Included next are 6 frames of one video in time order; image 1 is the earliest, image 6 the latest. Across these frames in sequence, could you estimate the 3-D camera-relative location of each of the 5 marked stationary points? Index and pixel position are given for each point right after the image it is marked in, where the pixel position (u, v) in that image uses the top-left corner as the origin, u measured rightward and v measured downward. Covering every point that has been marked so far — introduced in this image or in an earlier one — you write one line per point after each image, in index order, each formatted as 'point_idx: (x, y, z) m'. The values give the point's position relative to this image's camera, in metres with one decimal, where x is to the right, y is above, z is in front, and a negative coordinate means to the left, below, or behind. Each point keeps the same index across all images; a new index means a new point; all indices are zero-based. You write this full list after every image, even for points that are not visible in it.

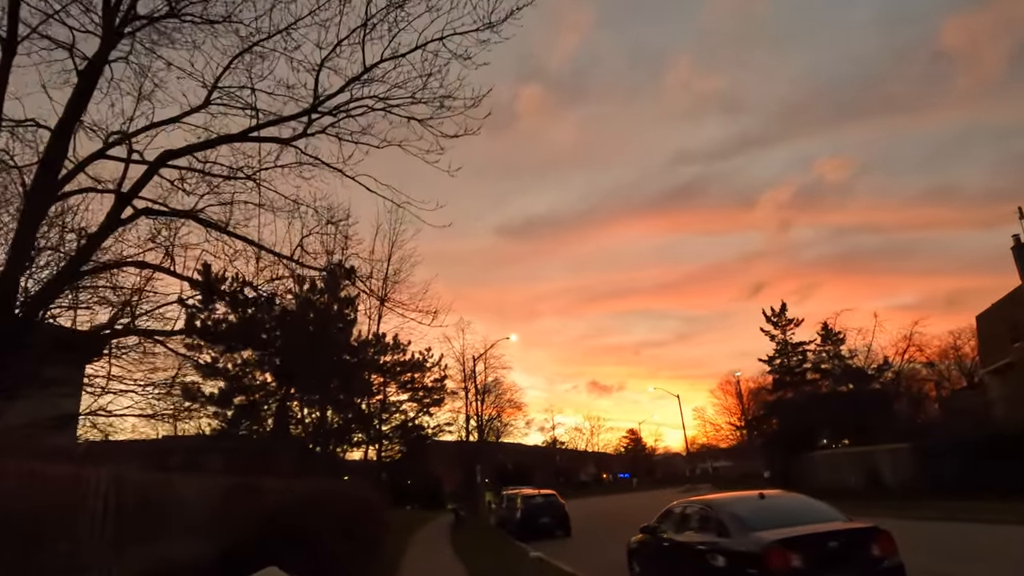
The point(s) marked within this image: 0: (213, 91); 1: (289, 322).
0: (-2.8, +1.8, +7.7) m
1: (-4.4, -0.7, +16.5) m
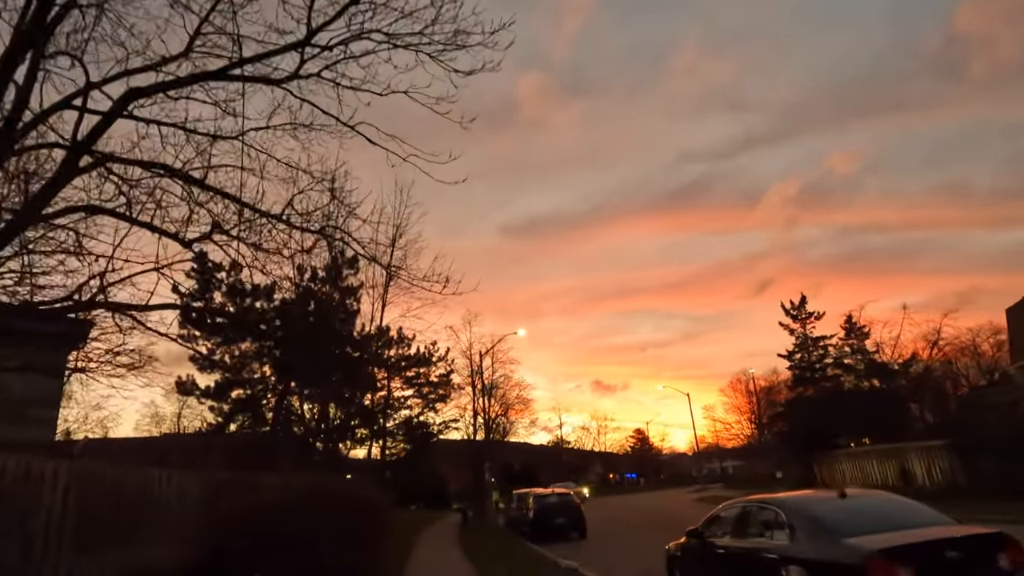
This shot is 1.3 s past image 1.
0: (-2.6, +2.1, +6.9) m
1: (-4.2, -0.5, +15.7) m
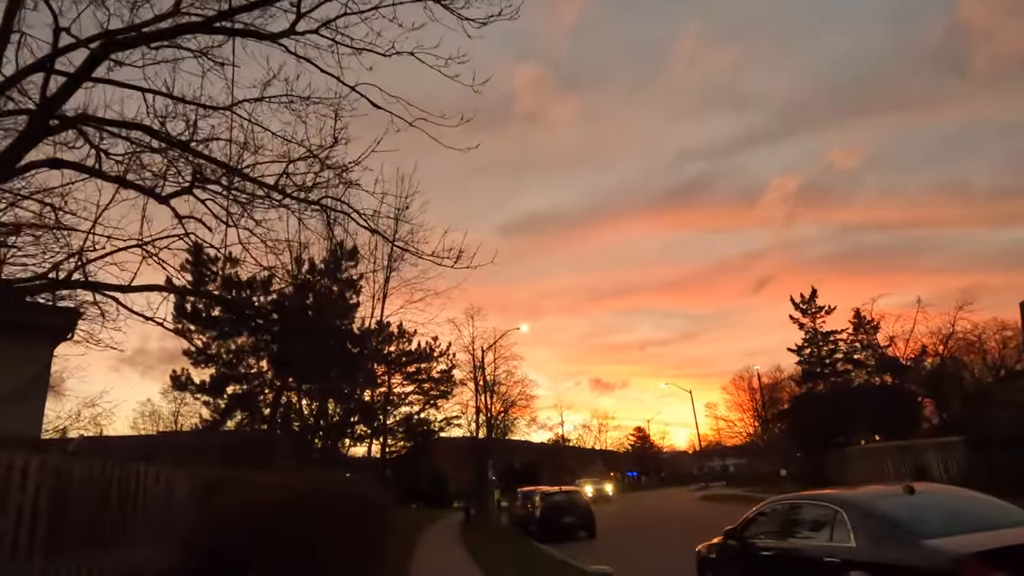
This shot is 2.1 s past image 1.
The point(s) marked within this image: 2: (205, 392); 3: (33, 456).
0: (-2.5, +2.2, +6.4) m
1: (-4.1, -0.3, +15.2) m
2: (-6.9, -2.3, +18.7) m
3: (-2.9, -1.0, +5.1) m
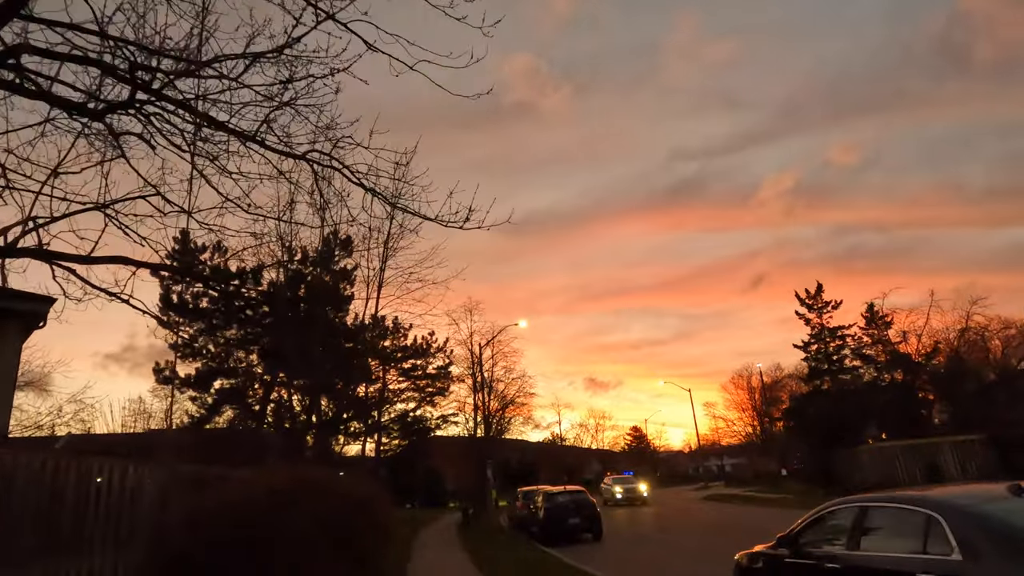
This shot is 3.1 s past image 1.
0: (-2.4, +2.4, +5.7) m
1: (-4.1, -0.2, +14.5) m
2: (-6.9, -2.1, +18.0) m
3: (-2.8, -0.9, +4.4) m
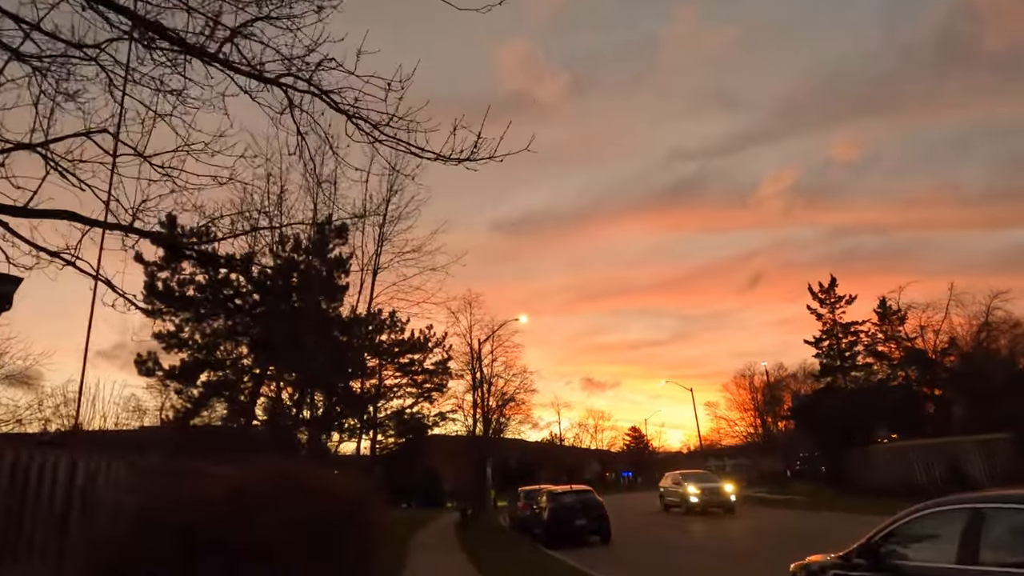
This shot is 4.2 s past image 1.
0: (-2.3, +2.6, +4.9) m
1: (-4.0, +0.1, +13.7) m
2: (-6.9, -1.9, +17.2) m
3: (-2.8, -0.6, +3.7) m
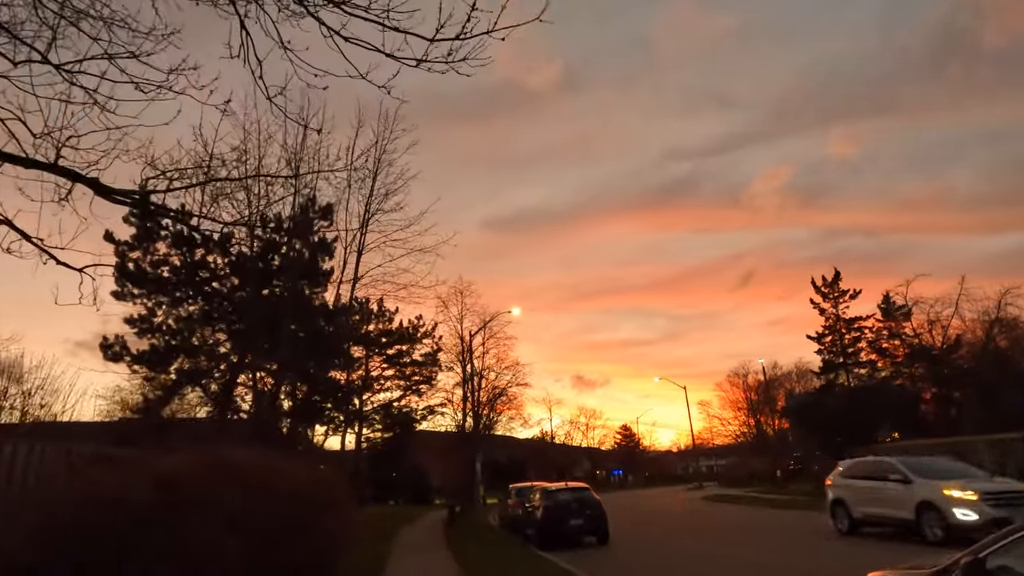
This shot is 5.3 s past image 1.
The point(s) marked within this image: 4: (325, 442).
0: (-2.3, +2.8, +4.1) m
1: (-4.1, +0.3, +12.9) m
2: (-7.0, -1.6, +16.3) m
3: (-2.8, -0.4, +2.9) m
4: (-4.3, -3.5, +19.4) m
